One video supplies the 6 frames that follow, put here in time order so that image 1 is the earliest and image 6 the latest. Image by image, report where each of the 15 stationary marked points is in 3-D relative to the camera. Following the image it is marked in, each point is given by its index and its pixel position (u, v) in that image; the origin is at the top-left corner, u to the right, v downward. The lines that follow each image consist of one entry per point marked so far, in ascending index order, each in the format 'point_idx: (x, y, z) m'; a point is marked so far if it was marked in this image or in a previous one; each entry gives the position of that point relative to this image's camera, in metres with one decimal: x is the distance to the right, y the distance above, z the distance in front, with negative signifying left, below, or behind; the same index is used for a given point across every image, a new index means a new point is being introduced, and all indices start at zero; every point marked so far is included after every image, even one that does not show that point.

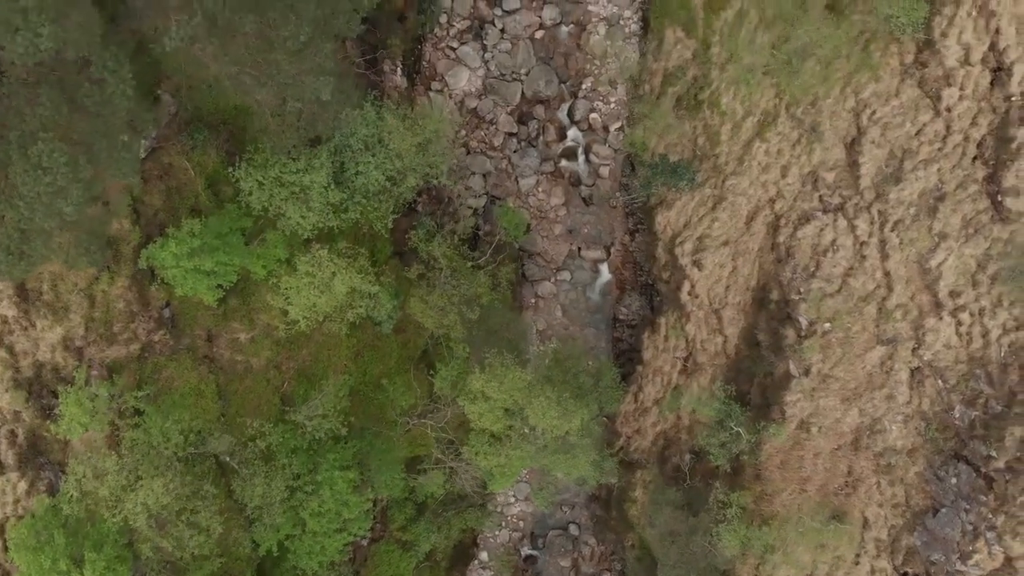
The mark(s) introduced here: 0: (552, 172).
0: (+0.8, +2.4, +9.0) m
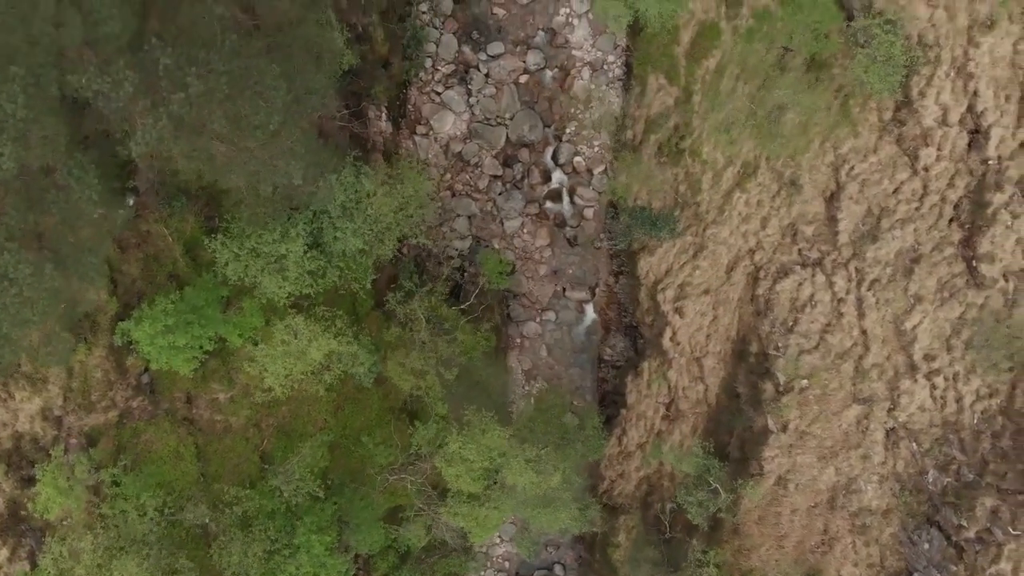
0: (+0.5, +1.6, +9.0) m
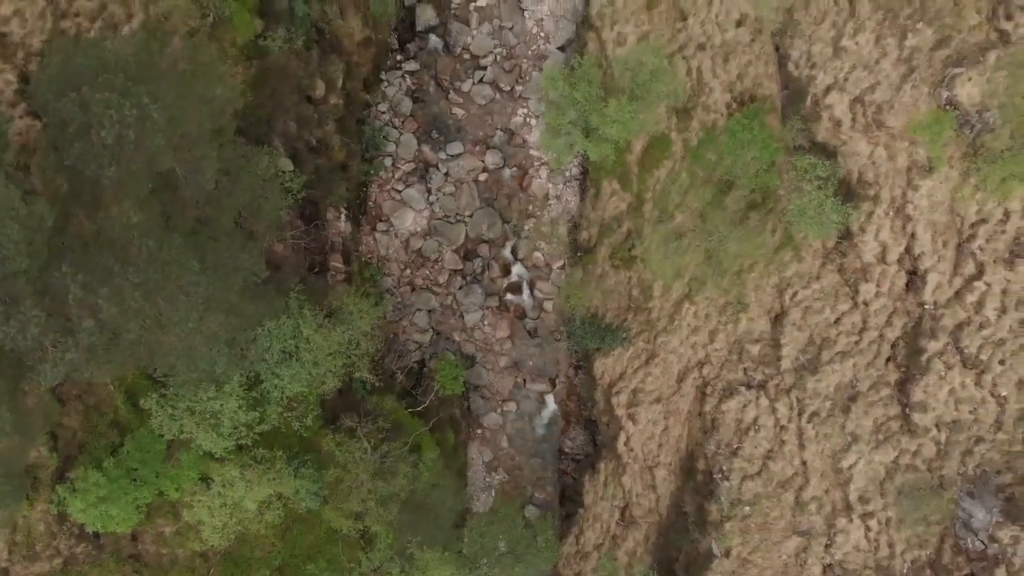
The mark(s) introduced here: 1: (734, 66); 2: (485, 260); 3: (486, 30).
0: (-0.3, -0.4, +9.1) m
1: (+3.7, +3.7, +7.5) m
2: (-0.6, +0.6, +9.1) m
3: (-0.5, +5.1, +8.8) m
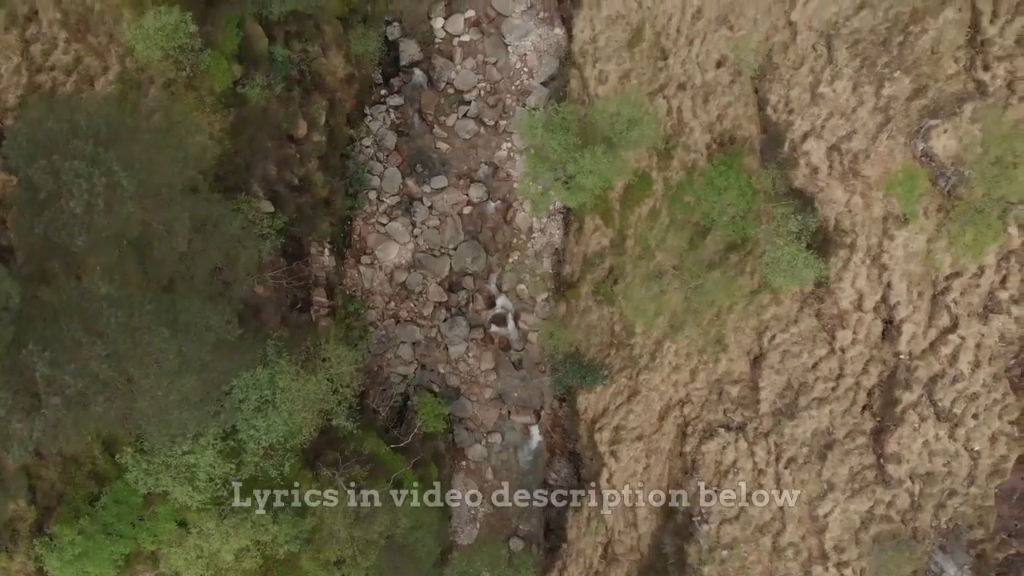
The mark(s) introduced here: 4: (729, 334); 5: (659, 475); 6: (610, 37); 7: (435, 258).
0: (-0.6, -1.0, +9.1) m
1: (+3.4, +3.1, +7.5) m
2: (-0.9, -0.1, +9.1) m
3: (-0.8, +4.5, +8.8) m
4: (+3.6, -0.8, +7.2) m
5: (+2.6, -3.3, +7.7) m
6: (+1.8, +4.7, +8.3) m
7: (-1.6, +0.6, +8.9) m
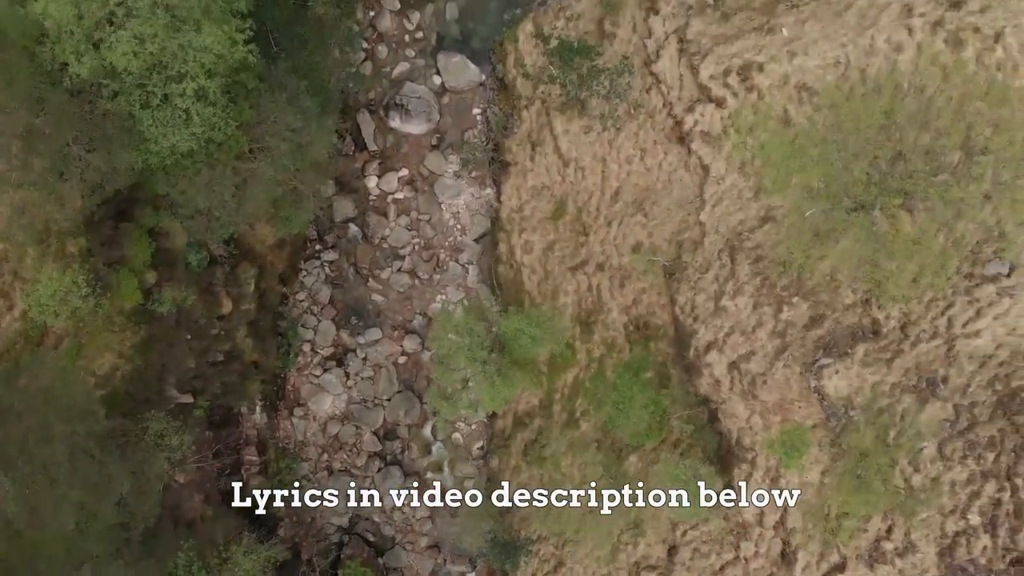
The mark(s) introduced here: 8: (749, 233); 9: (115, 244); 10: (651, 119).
0: (-2.0, -4.2, +9.2) m
1: (+2.0, -0.1, +7.6) m
2: (-2.3, -3.2, +9.2) m
3: (-2.2, +1.3, +8.9) m
4: (+2.2, -3.9, +7.3) m
5: (+1.2, -6.4, +7.8) m
6: (+0.4, +1.5, +8.3) m
7: (-2.9, -2.5, +9.0) m
8: (+3.6, +0.8, +6.6) m
9: (-5.8, +0.6, +6.4) m
10: (+2.3, +2.8, +7.3) m
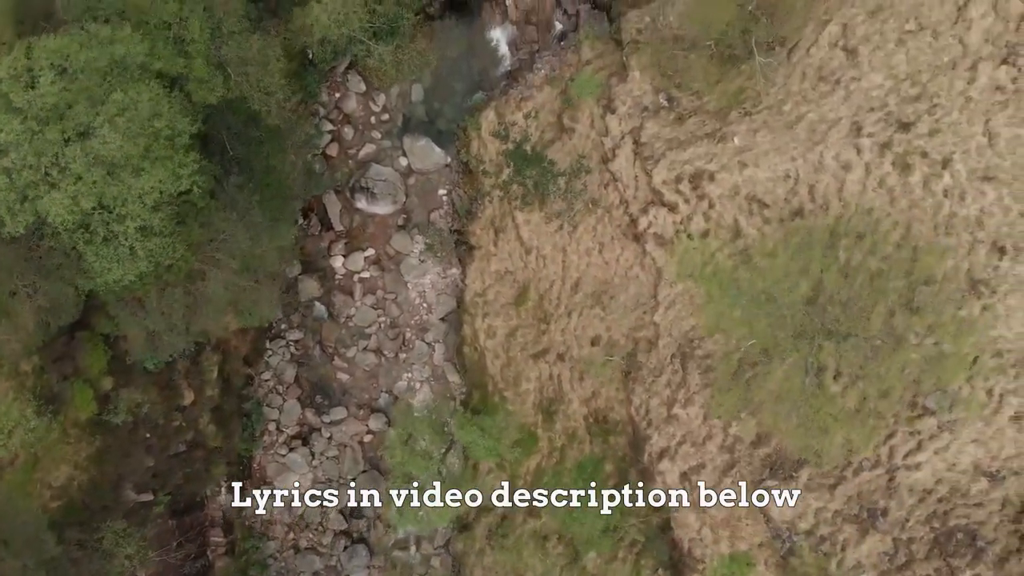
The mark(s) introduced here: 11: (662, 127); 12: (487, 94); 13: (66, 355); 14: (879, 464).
0: (-2.7, -5.8, +9.3) m
1: (+1.3, -1.7, +7.6) m
2: (-3.0, -4.9, +9.2) m
3: (-2.9, -0.3, +8.9) m
4: (+1.5, -5.5, +7.3) m
5: (+0.5, -8.0, +7.9) m
6: (-0.3, -0.1, +8.3) m
7: (-3.6, -4.2, +9.1) m
8: (+2.9, -0.8, +6.6) m
9: (-6.5, -1.0, +6.4) m
10: (+1.6, +1.2, +7.3) m
11: (+2.4, +2.5, +7.0) m
12: (-0.5, +3.7, +8.3) m
13: (-6.5, -1.0, +6.4) m
14: (+4.7, -2.2, +5.6) m
